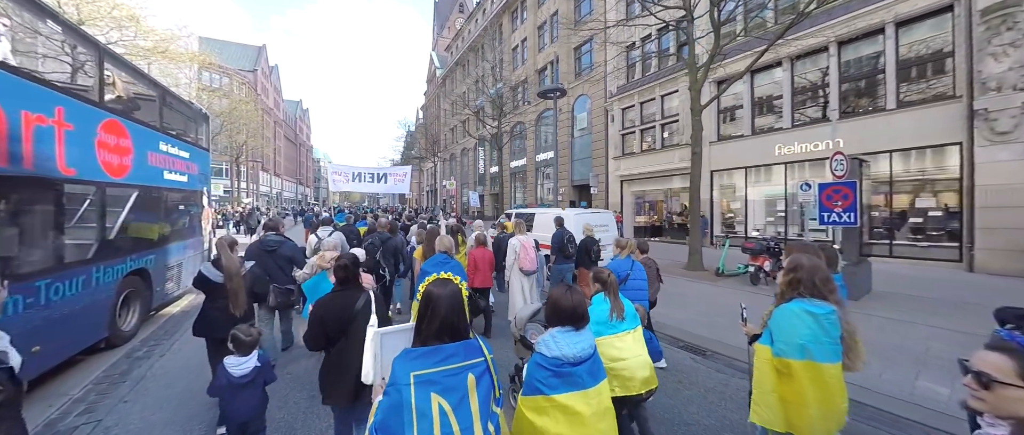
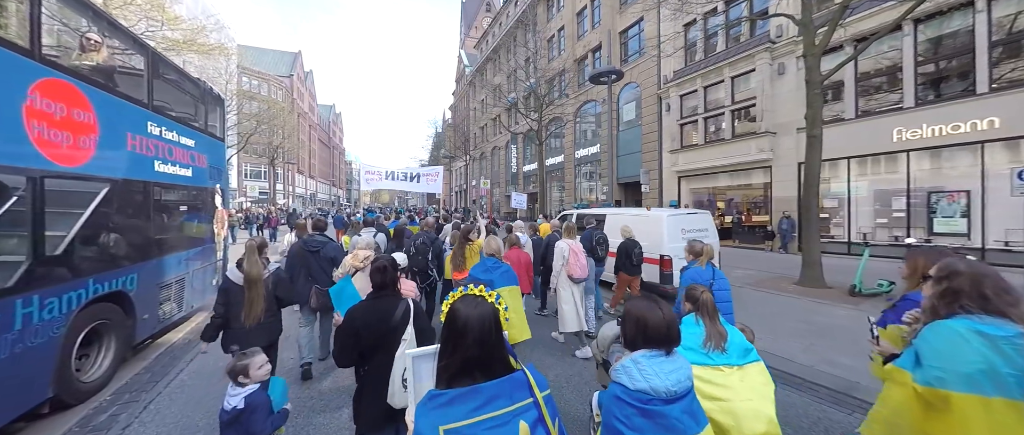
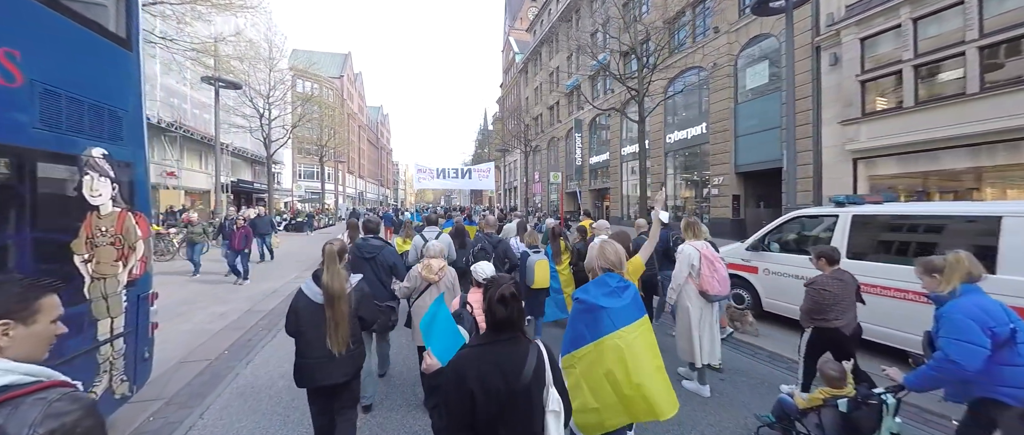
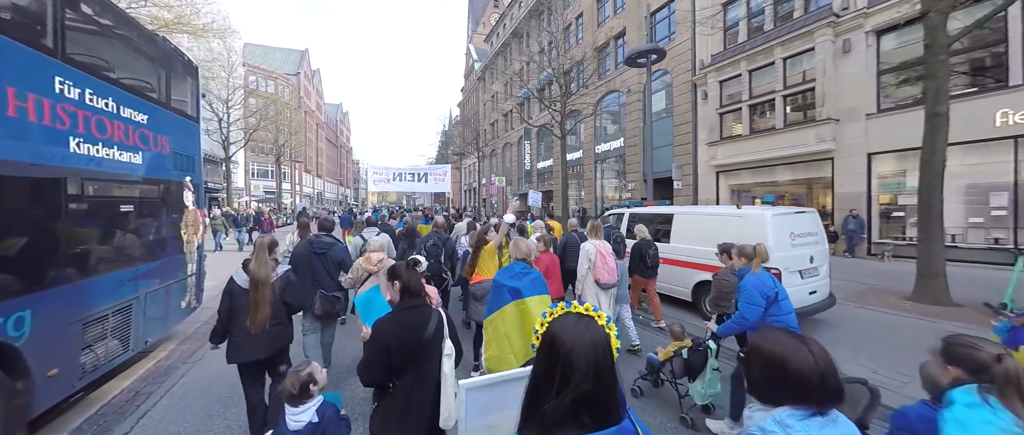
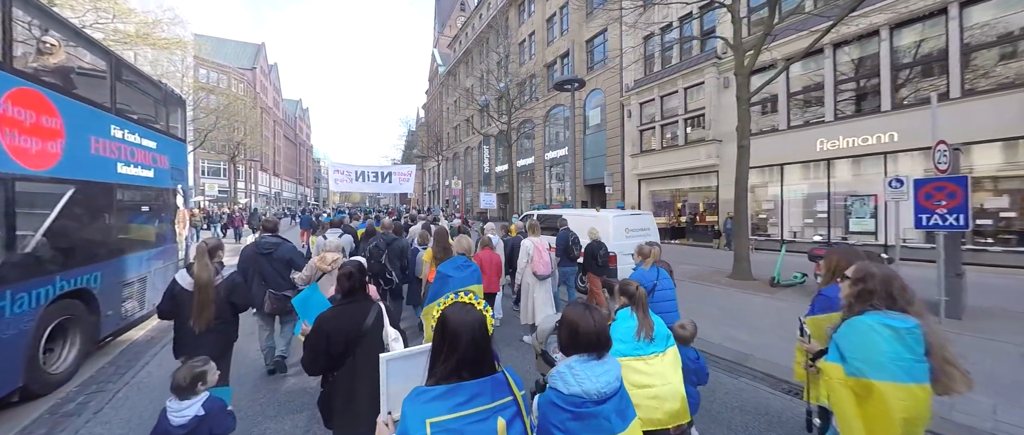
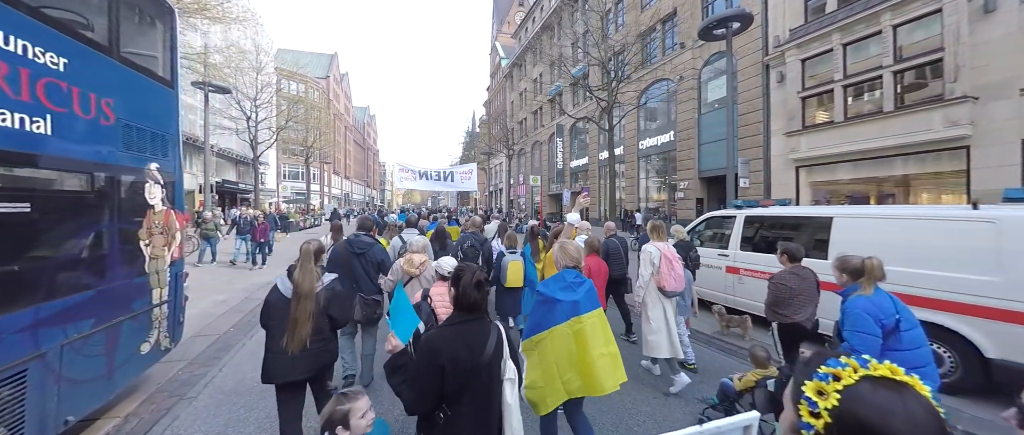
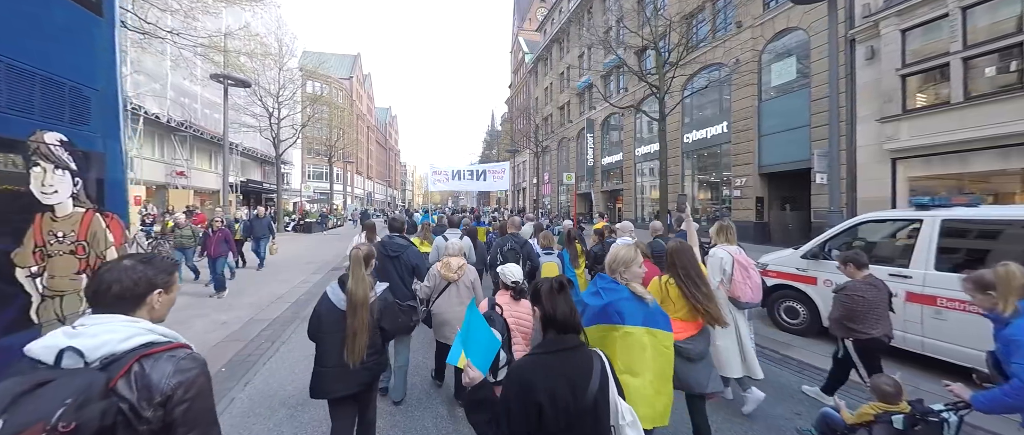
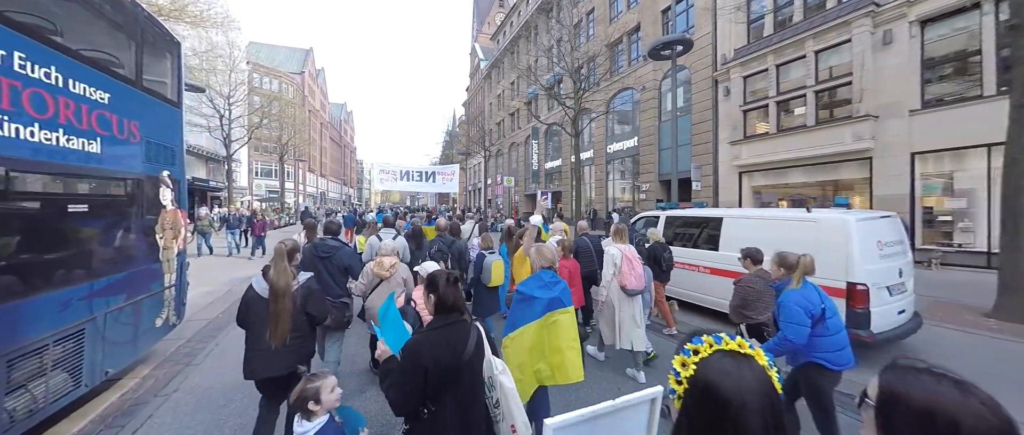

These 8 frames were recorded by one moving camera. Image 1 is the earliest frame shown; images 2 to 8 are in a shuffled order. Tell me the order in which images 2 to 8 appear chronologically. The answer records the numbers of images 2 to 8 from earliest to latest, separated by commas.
5, 2, 4, 8, 6, 3, 7
